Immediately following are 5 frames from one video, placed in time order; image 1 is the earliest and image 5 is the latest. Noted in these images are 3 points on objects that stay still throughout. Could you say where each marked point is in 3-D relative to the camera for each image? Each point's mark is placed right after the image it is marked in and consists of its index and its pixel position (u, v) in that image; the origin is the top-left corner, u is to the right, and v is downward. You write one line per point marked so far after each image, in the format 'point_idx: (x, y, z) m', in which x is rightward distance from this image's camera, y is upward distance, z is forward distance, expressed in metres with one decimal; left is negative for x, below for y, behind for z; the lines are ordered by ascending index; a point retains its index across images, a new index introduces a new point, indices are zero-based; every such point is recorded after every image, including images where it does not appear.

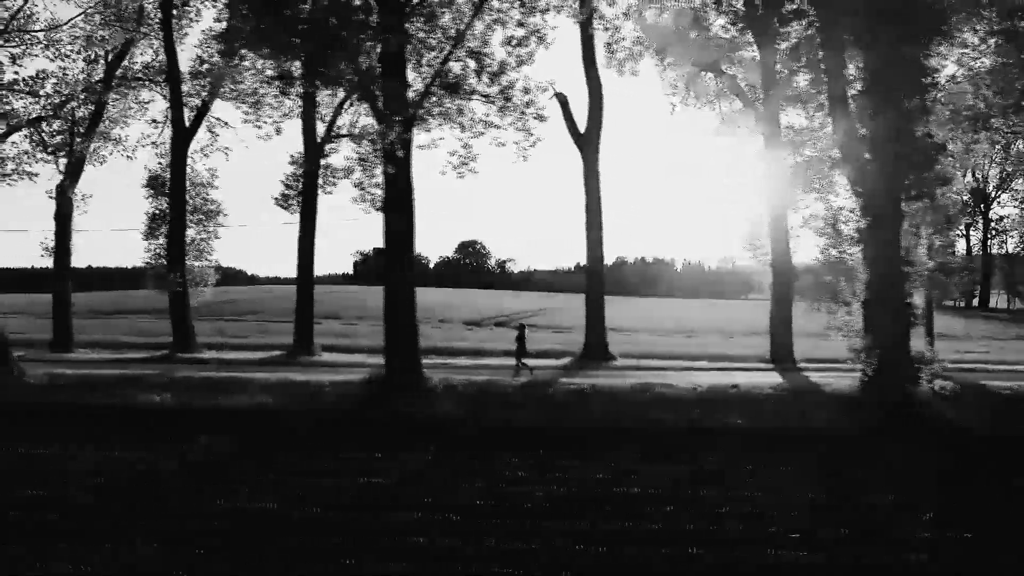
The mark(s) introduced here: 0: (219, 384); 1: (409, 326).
0: (-6.4, -2.1, +16.4) m
1: (-2.2, -0.8, +15.7) m
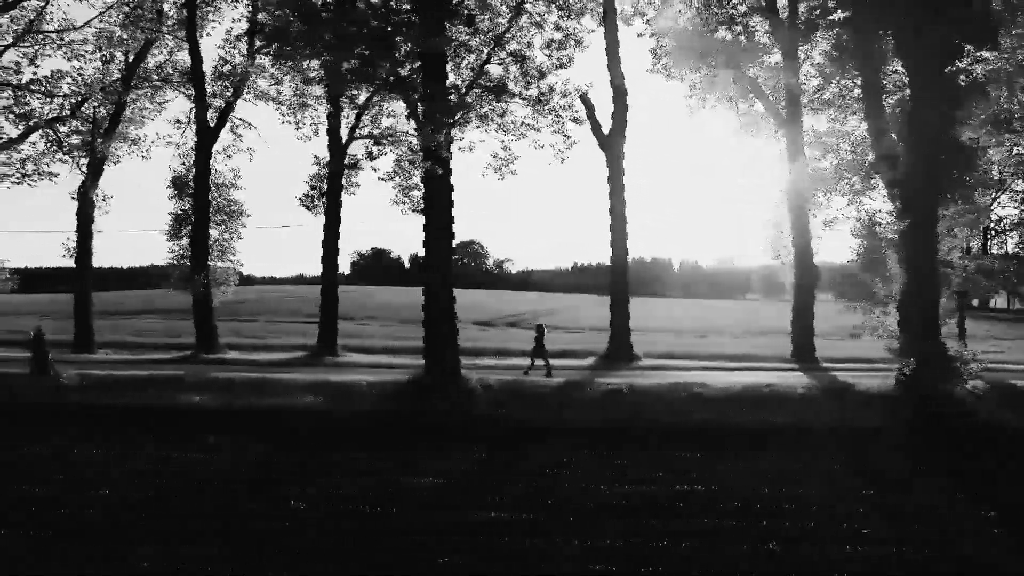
0: (-5.7, -2.1, +16.4) m
1: (-1.4, -0.8, +15.8) m
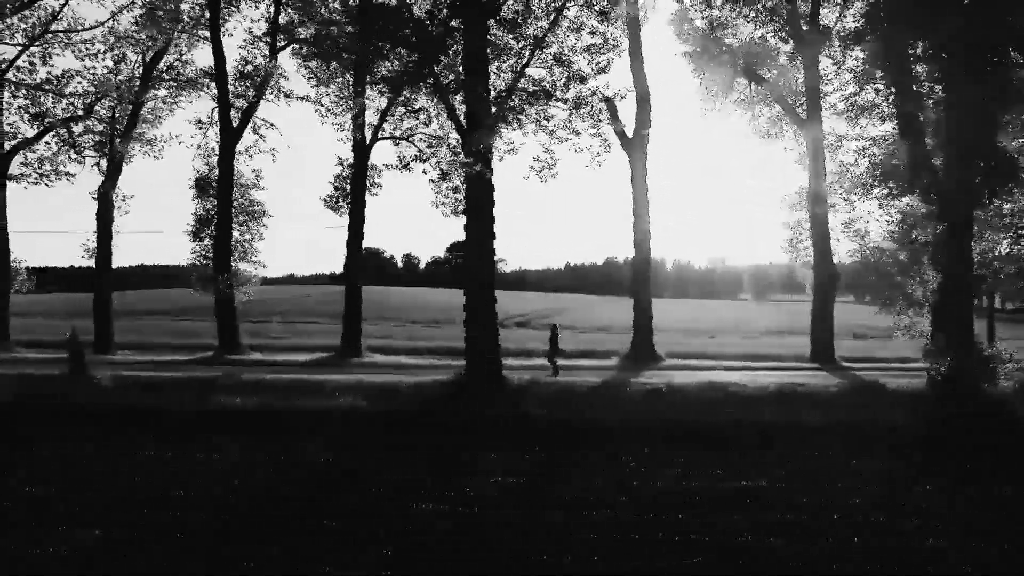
0: (-4.9, -2.2, +16.5) m
1: (-0.6, -0.9, +16.0) m
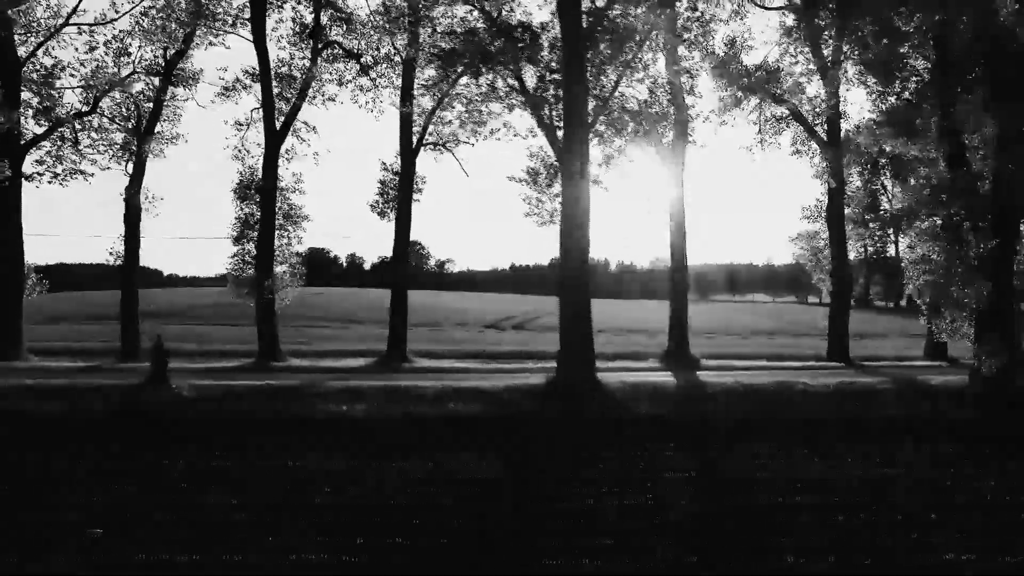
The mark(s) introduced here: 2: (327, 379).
0: (-3.0, -2.3, +16.6) m
1: (+1.3, -1.0, +16.6) m
2: (-4.8, -2.4, +19.6) m
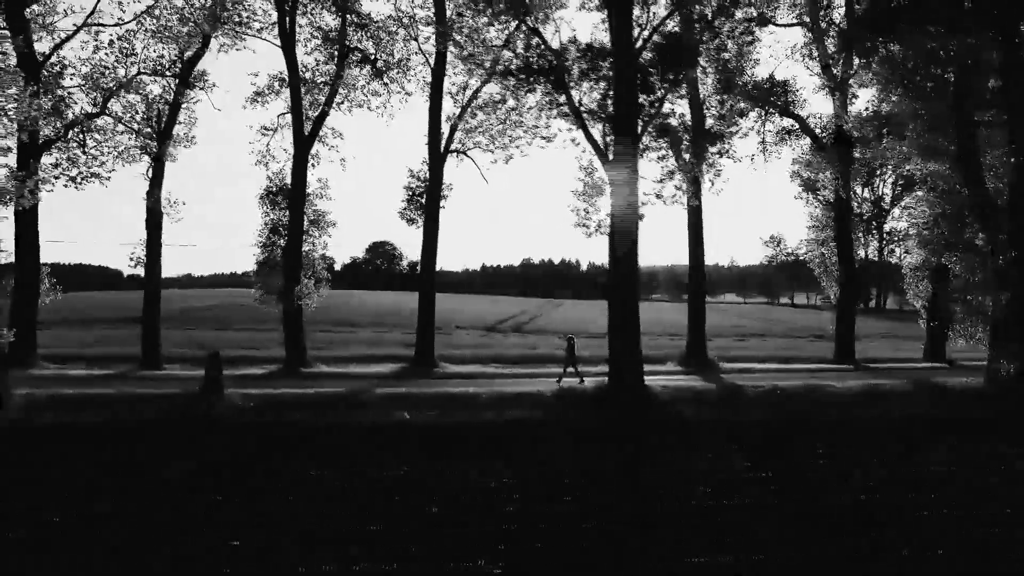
0: (-1.9, -2.5, +16.9) m
1: (+2.4, -1.2, +17.1) m
2: (-3.9, -2.6, +19.7) m
